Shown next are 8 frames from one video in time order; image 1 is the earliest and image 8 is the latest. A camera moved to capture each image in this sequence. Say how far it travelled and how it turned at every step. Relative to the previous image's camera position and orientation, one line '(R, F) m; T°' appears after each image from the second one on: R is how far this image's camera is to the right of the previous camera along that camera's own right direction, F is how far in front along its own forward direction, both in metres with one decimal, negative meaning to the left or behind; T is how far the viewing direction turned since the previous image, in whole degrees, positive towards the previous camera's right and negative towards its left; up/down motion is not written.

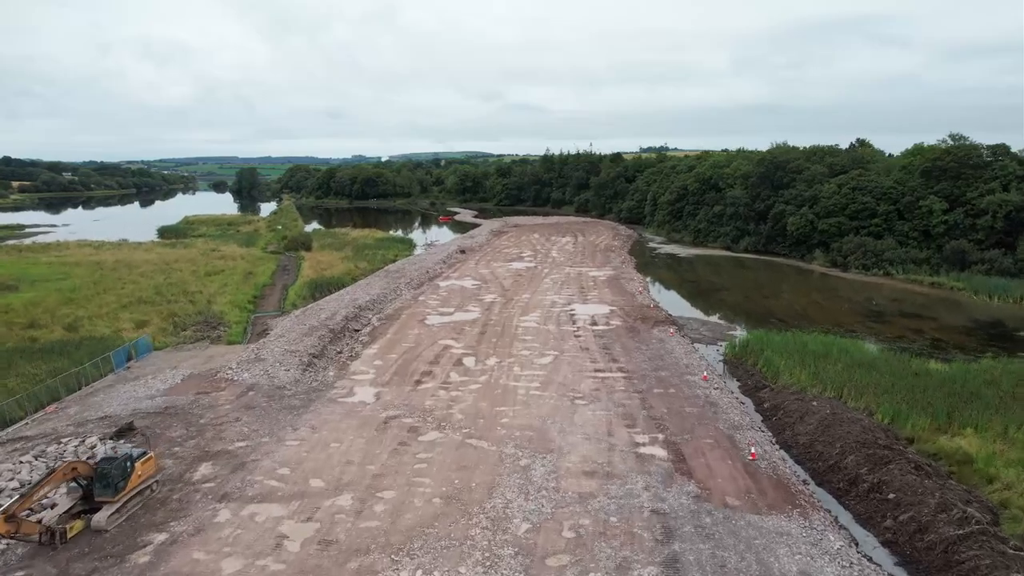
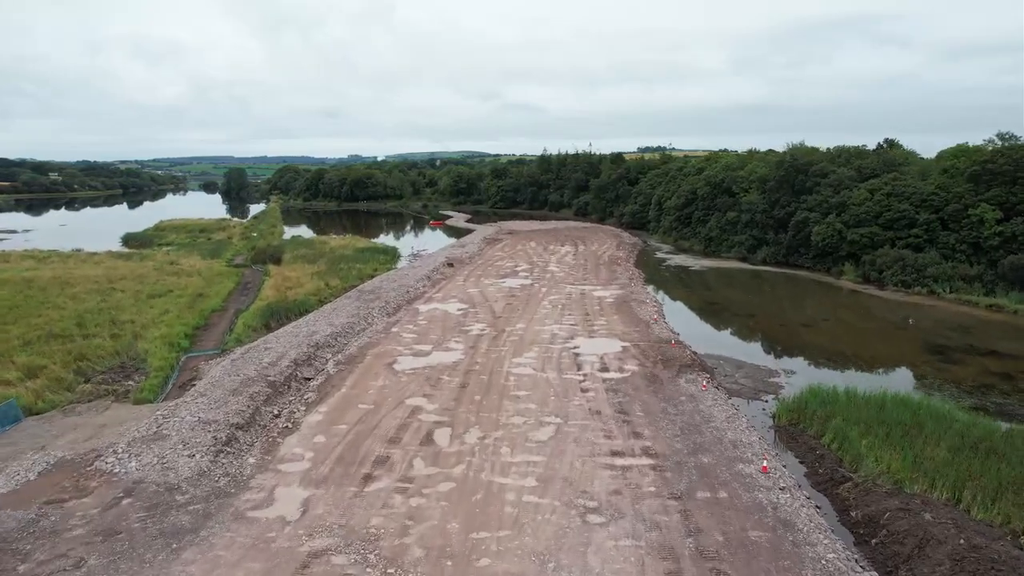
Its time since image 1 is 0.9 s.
(+0.2, +4.7) m; 0°
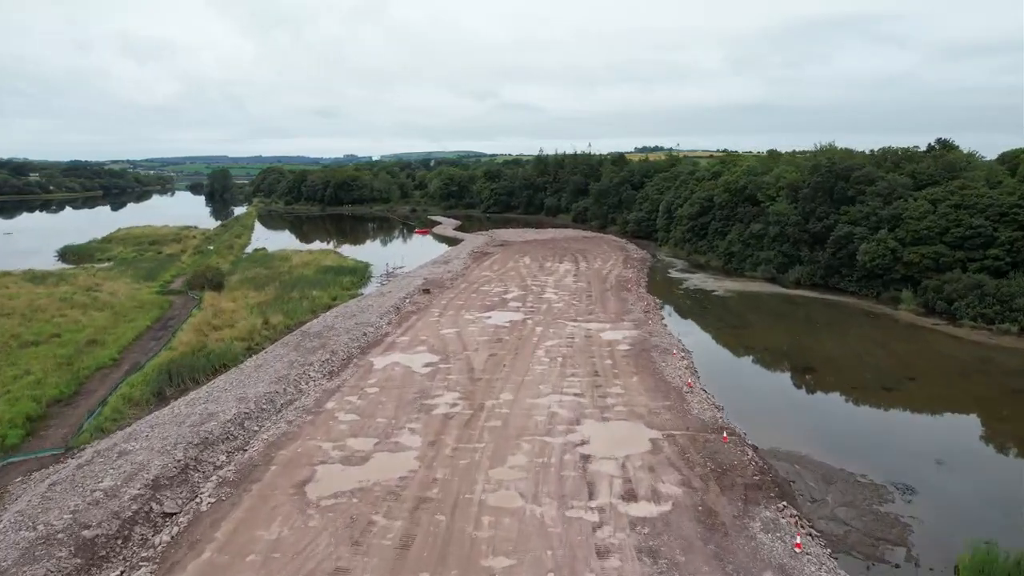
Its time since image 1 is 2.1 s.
(+0.4, +6.8) m; 0°
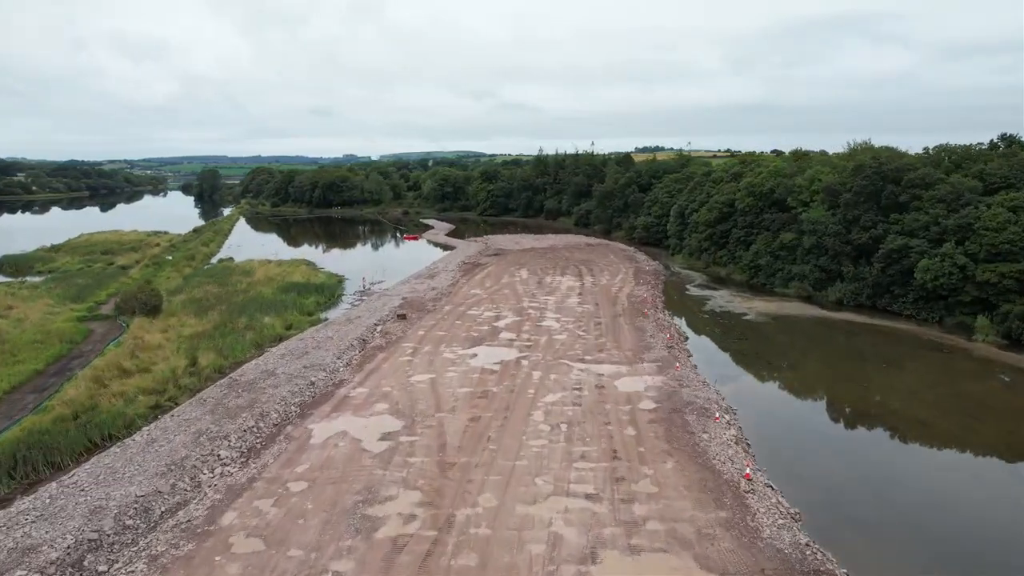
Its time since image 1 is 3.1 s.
(+0.3, +5.6) m; 0°
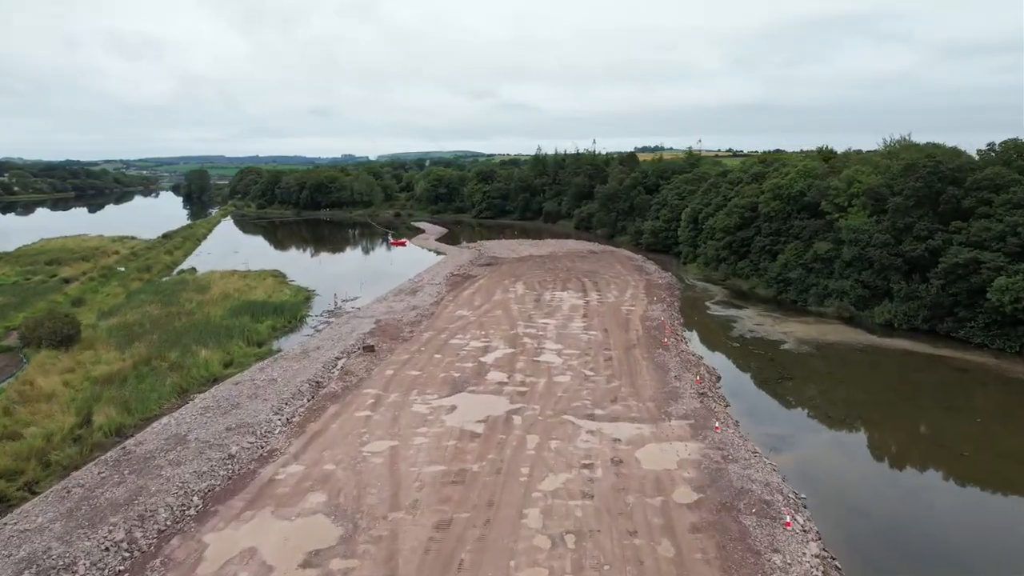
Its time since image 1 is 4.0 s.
(+0.3, +5.0) m; 0°
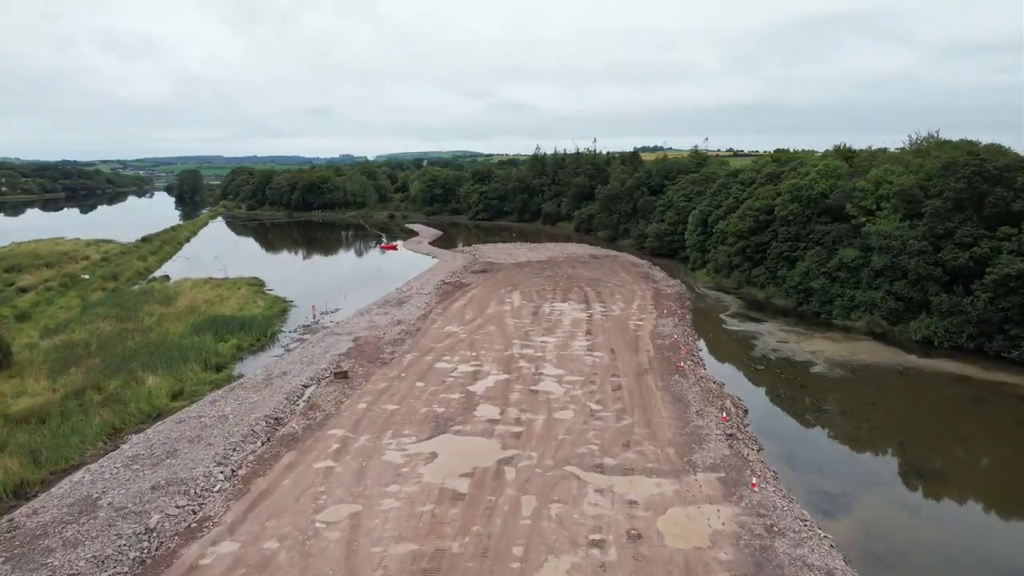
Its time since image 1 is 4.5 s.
(+0.2, +3.0) m; 0°
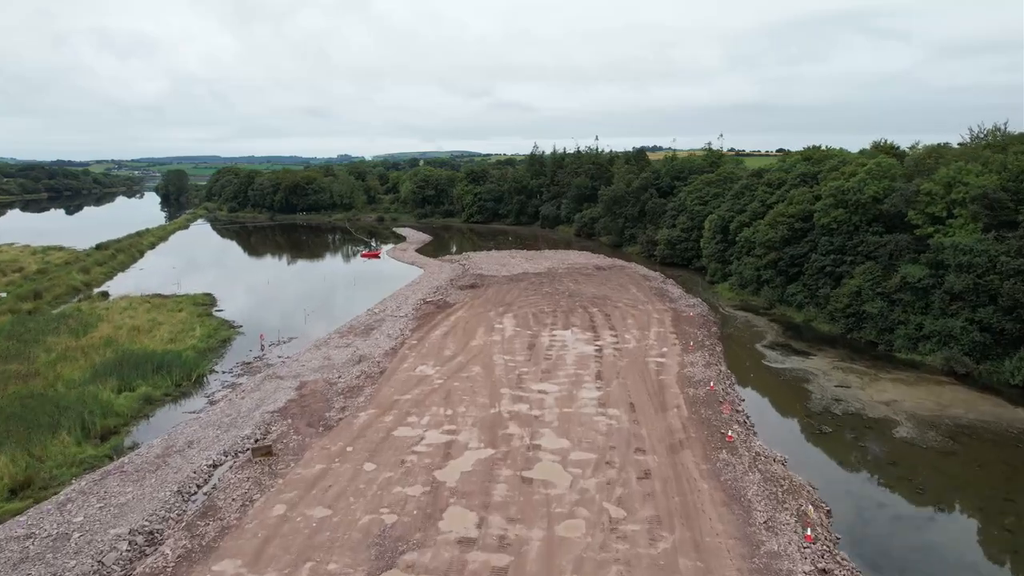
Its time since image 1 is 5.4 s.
(+0.3, +5.5) m; 0°
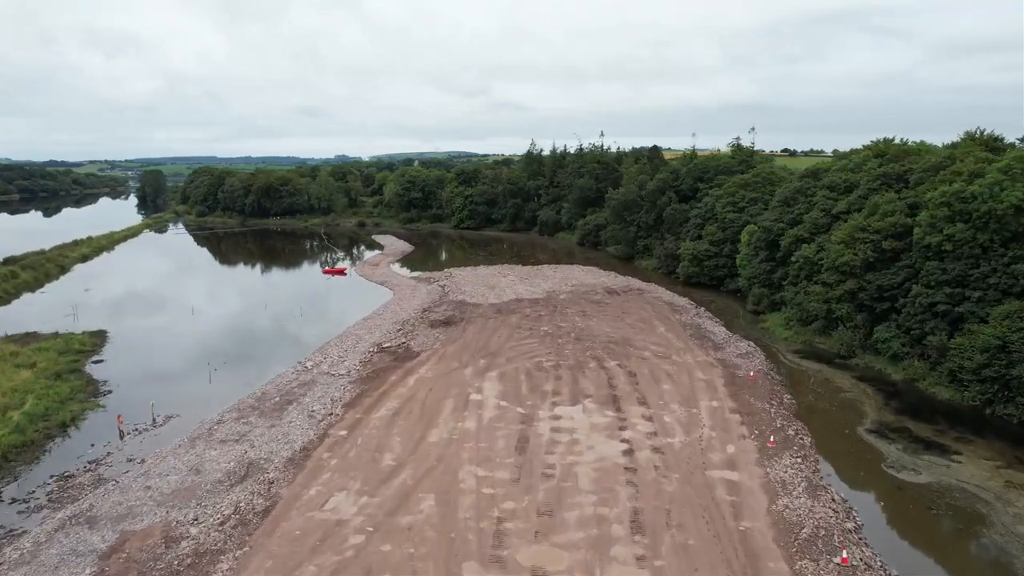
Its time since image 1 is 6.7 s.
(+0.4, +8.5) m; 0°
